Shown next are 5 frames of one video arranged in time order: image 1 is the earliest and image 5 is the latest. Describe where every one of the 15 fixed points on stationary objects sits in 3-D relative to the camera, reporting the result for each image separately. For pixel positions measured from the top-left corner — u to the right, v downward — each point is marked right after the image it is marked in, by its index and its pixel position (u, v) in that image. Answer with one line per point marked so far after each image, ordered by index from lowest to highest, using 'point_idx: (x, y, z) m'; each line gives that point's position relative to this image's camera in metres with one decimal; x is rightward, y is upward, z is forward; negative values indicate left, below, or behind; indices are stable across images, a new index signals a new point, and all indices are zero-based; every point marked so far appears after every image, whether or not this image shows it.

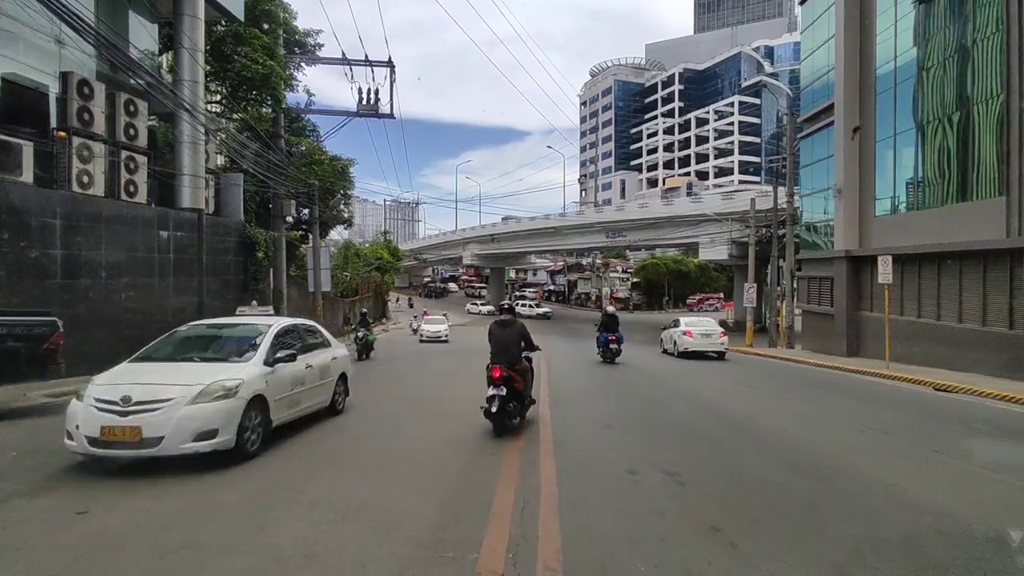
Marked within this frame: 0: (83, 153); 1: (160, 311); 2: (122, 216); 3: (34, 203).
0: (-9.8, +3.1, +16.2) m
1: (-9.3, -0.6, +18.5) m
2: (-9.4, +1.8, +17.2) m
3: (-9.7, +1.7, +14.4) m
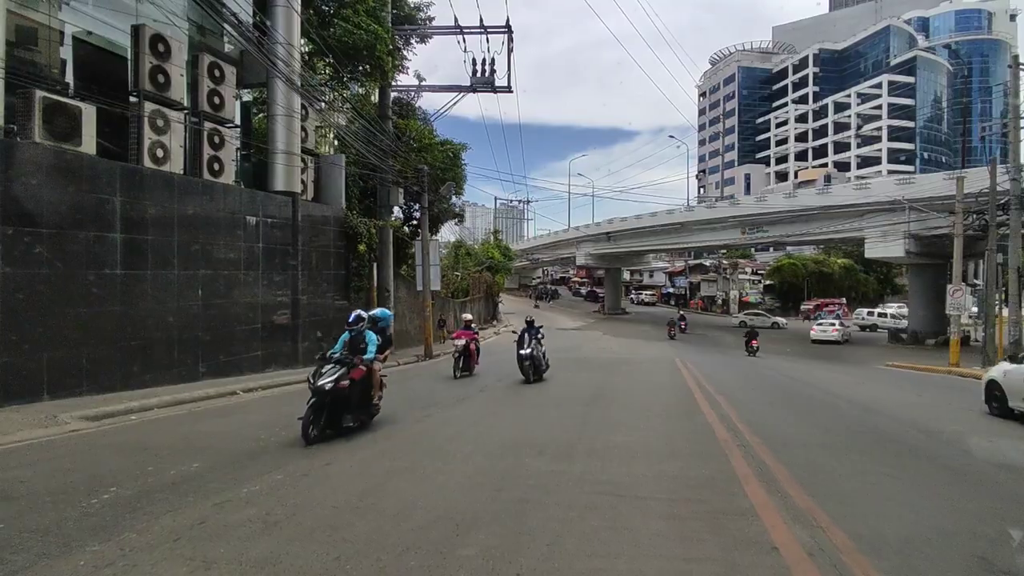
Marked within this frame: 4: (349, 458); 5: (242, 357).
0: (-6.9, +3.2, +13.8) m
1: (-6.1, -0.5, +16.0) m
2: (-6.4, +2.0, +14.7) m
3: (-7.1, +1.9, +12.0) m
4: (-1.6, -1.6, +6.8) m
5: (-6.1, -1.6, +16.1) m
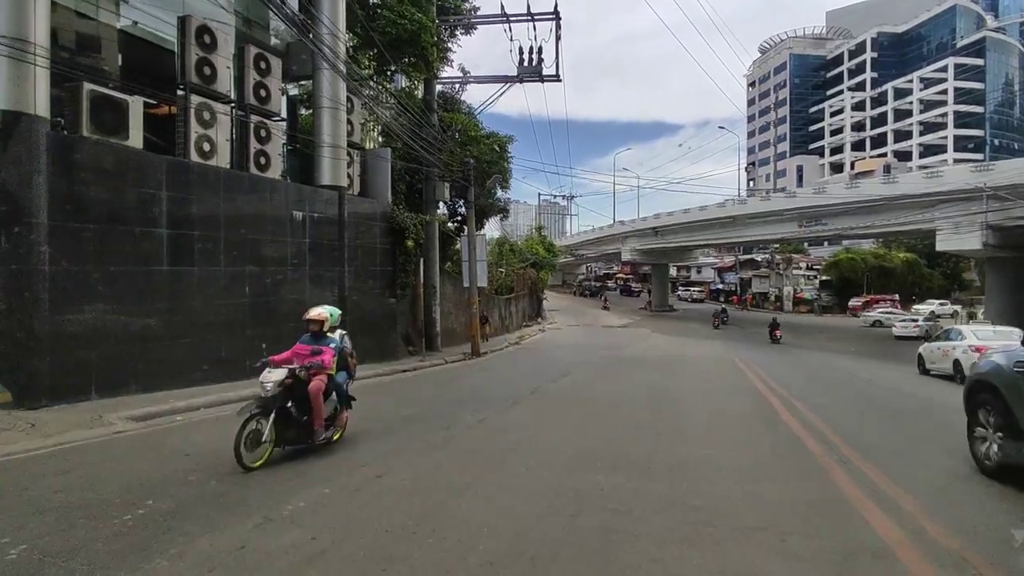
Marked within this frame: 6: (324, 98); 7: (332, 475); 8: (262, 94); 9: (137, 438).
0: (-5.9, +3.3, +13.5) m
1: (-4.9, -0.4, +15.7) m
2: (-5.3, +2.0, +14.4) m
3: (-6.2, +1.9, +11.7) m
4: (-1.0, -1.6, +6.2) m
5: (-5.0, -1.5, +15.8) m
6: (-4.6, +4.7, +17.4) m
7: (-1.5, -1.6, +6.0) m
8: (-5.5, +4.2, +15.5) m
9: (-4.4, -1.8, +8.4) m
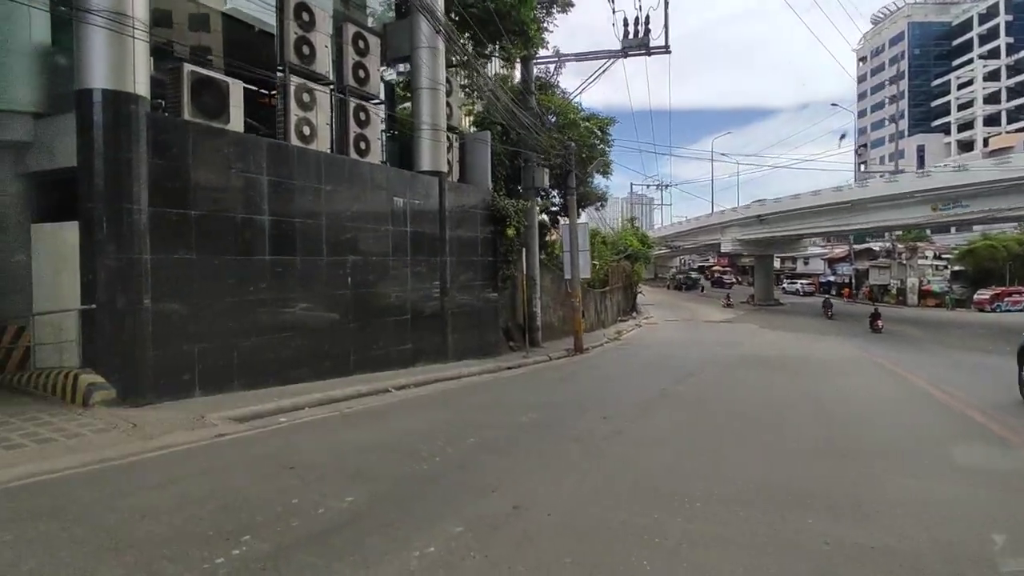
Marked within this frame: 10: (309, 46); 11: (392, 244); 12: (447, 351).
0: (-3.8, +3.4, +12.8) m
1: (-2.5, -0.2, +14.9) m
2: (-3.1, +2.2, +13.6) m
3: (-4.3, +2.0, +11.1) m
4: (+0.2, -1.5, +5.0) m
5: (-2.5, -1.3, +15.0) m
6: (-2.0, +4.9, +16.5) m
7: (-0.4, -1.5, +4.9) m
8: (-3.1, +4.4, +14.8) m
9: (-2.9, -1.6, +7.6) m
10: (-3.8, +4.5, +13.2) m
11: (-2.5, +0.9, +15.0) m
12: (-1.5, -1.5, +17.1) m
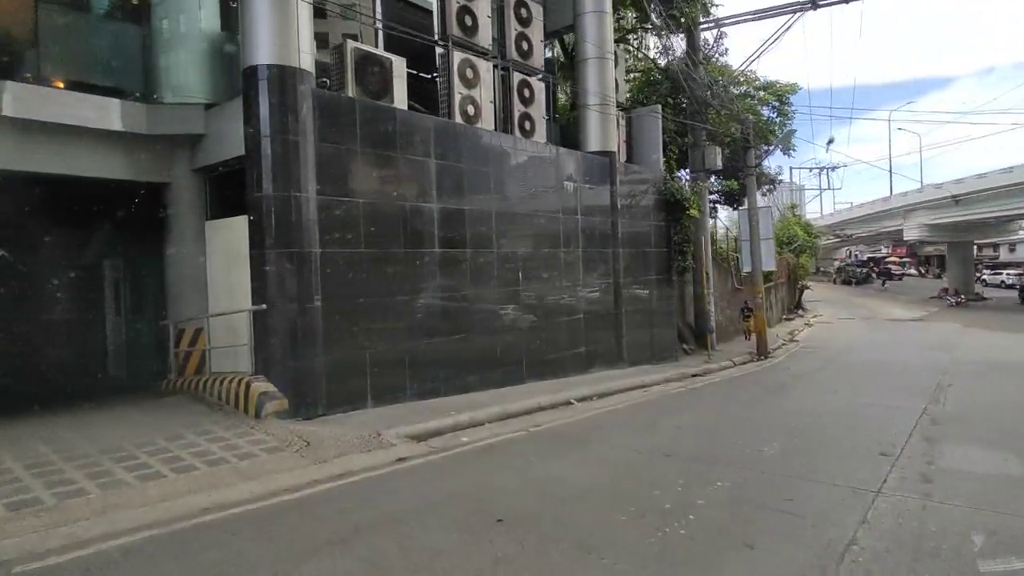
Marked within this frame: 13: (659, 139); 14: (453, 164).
0: (-0.7, +3.4, +11.5) m
1: (+1.0, -0.2, +13.3) m
2: (+0.3, +2.2, +12.2) m
3: (-1.5, +2.1, +10.0) m
4: (+1.8, -1.4, +3.1) m
5: (+1.1, -1.3, +13.5) m
6: (+1.8, +4.9, +14.8) m
7: (+1.2, -1.5, +3.1) m
8: (+0.4, +4.5, +13.3) m
9: (-0.8, -1.6, +6.2) m
10: (-0.6, +4.5, +11.9) m
11: (+1.1, +1.0, +13.4) m
12: (+2.5, -1.4, +15.4) m
13: (+3.7, +3.6, +17.4) m
14: (-0.8, +1.8, +10.8) m
